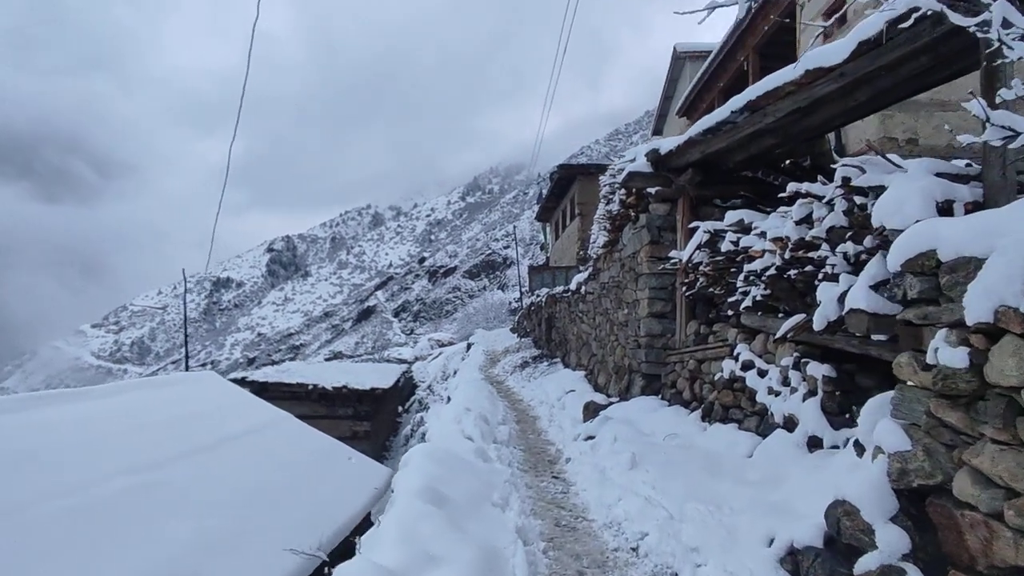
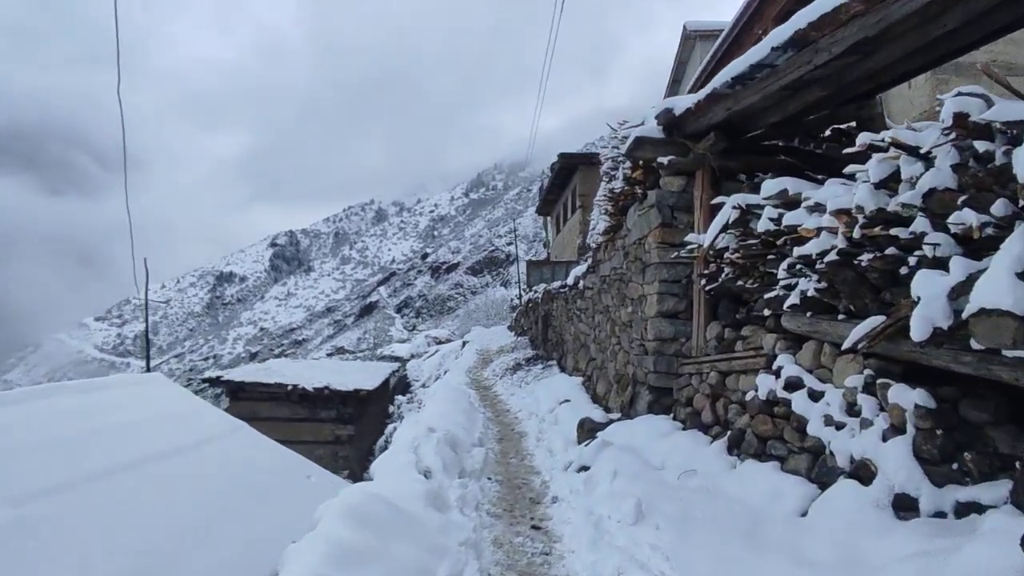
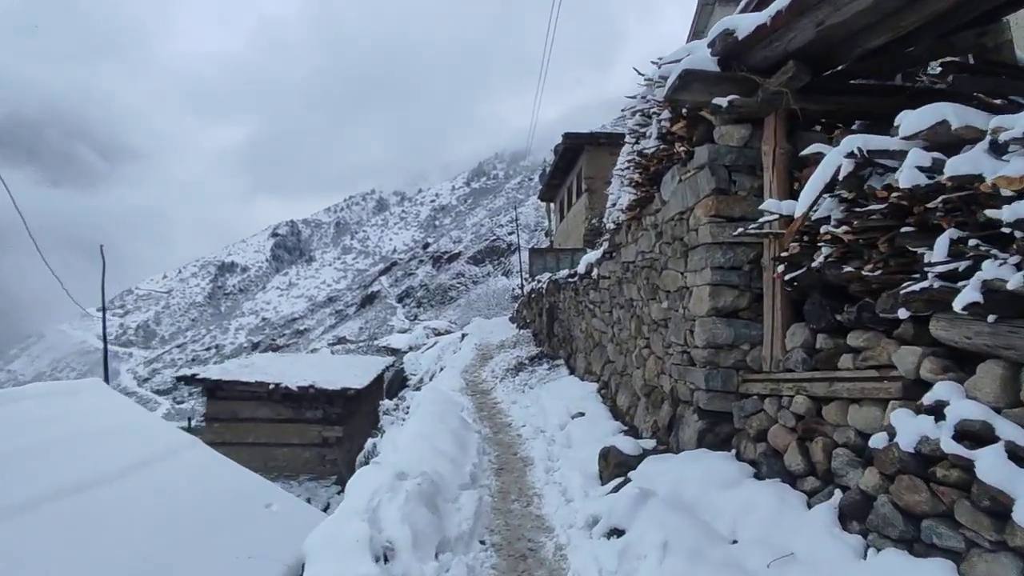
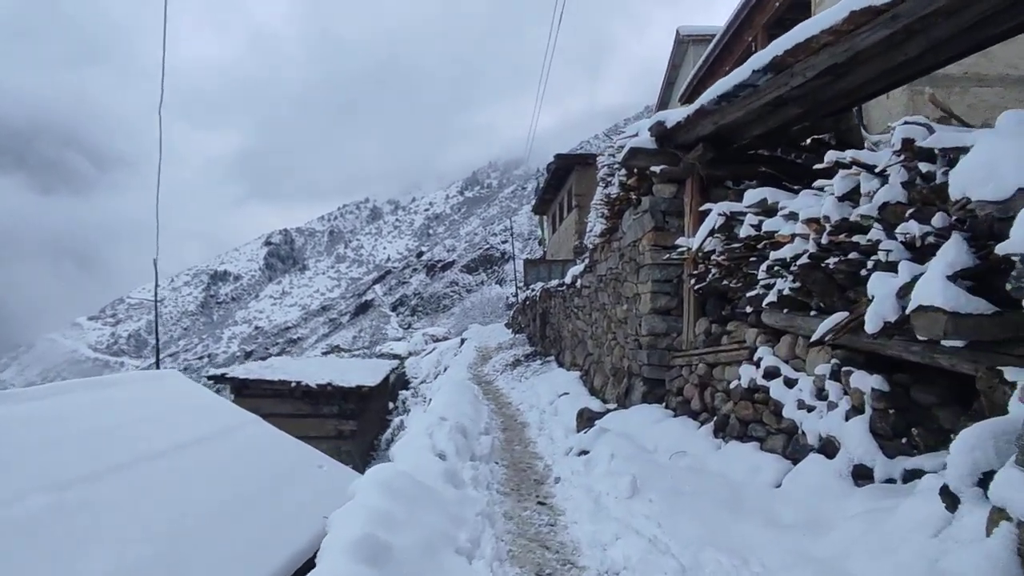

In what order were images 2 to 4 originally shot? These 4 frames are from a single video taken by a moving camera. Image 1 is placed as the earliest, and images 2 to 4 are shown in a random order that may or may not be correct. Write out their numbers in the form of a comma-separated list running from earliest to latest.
4, 2, 3
